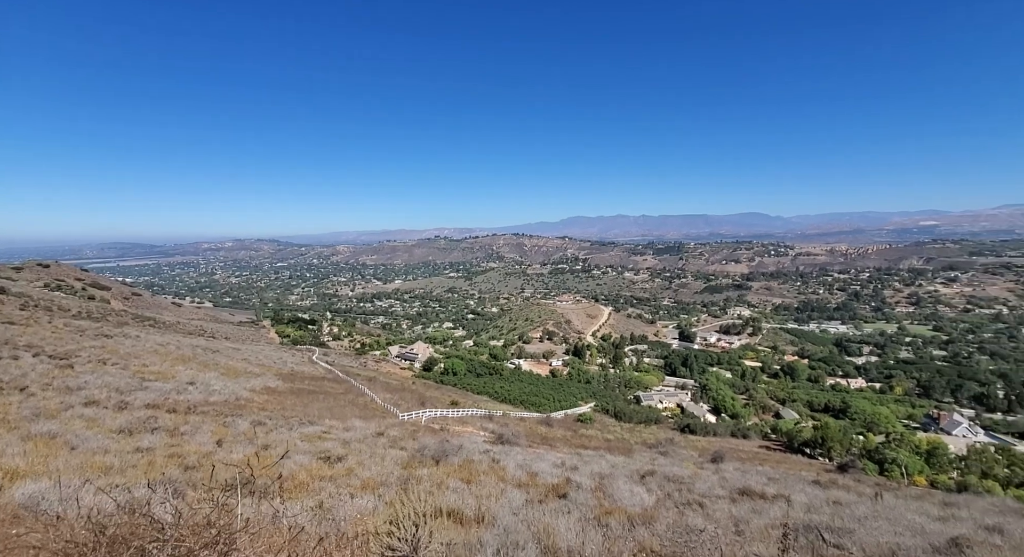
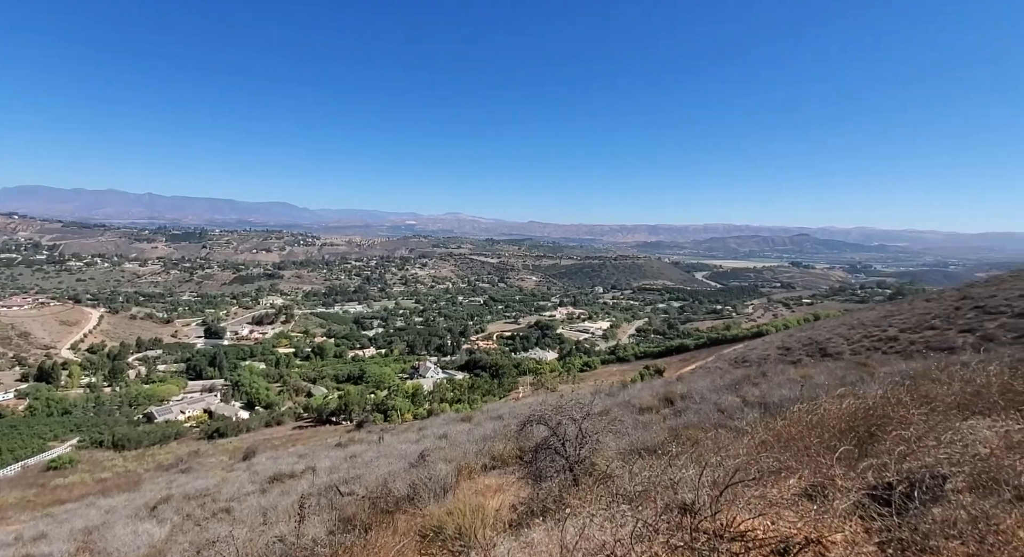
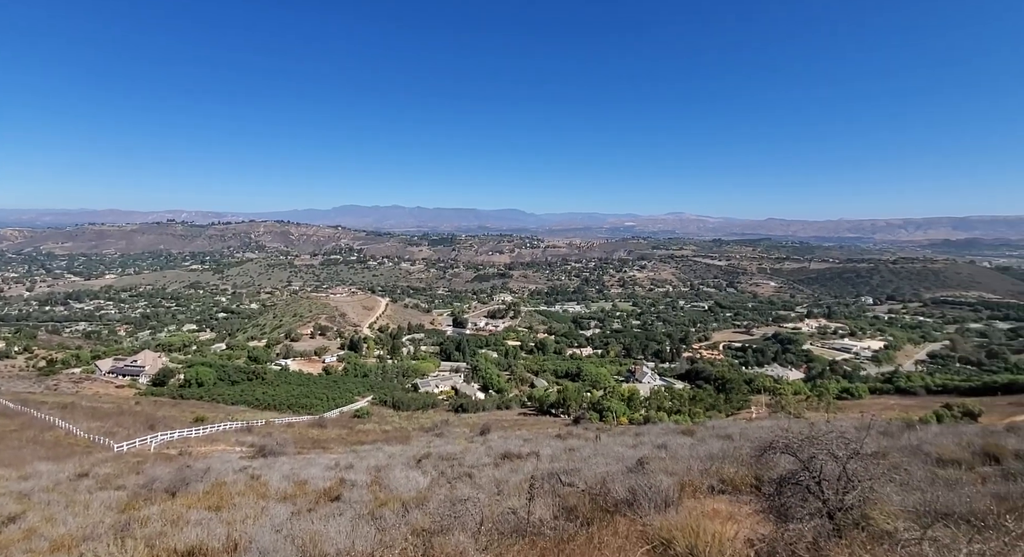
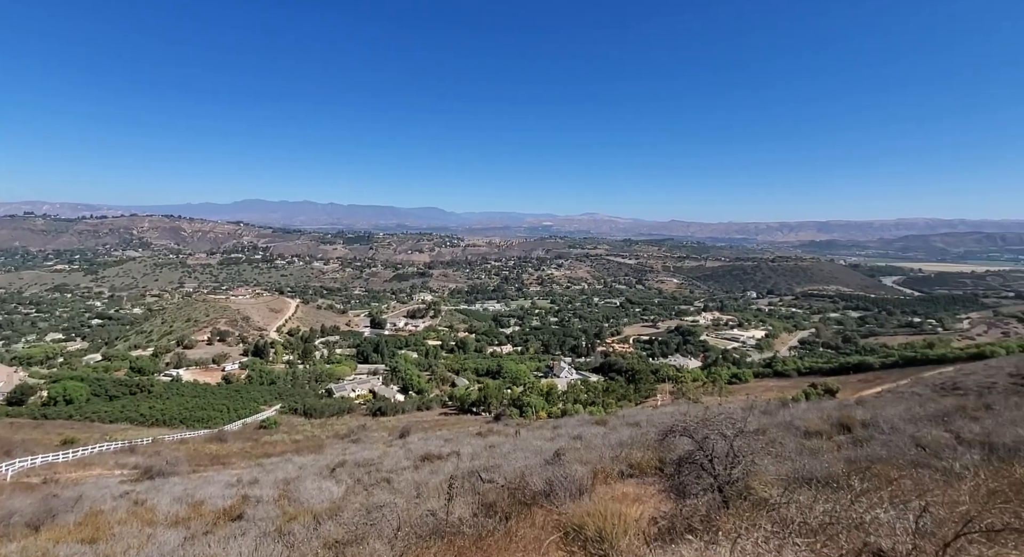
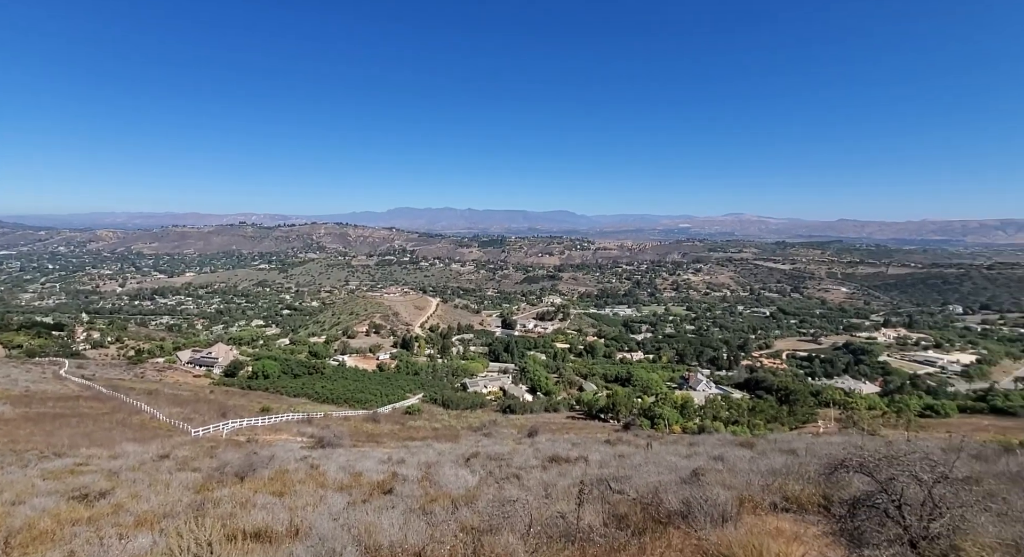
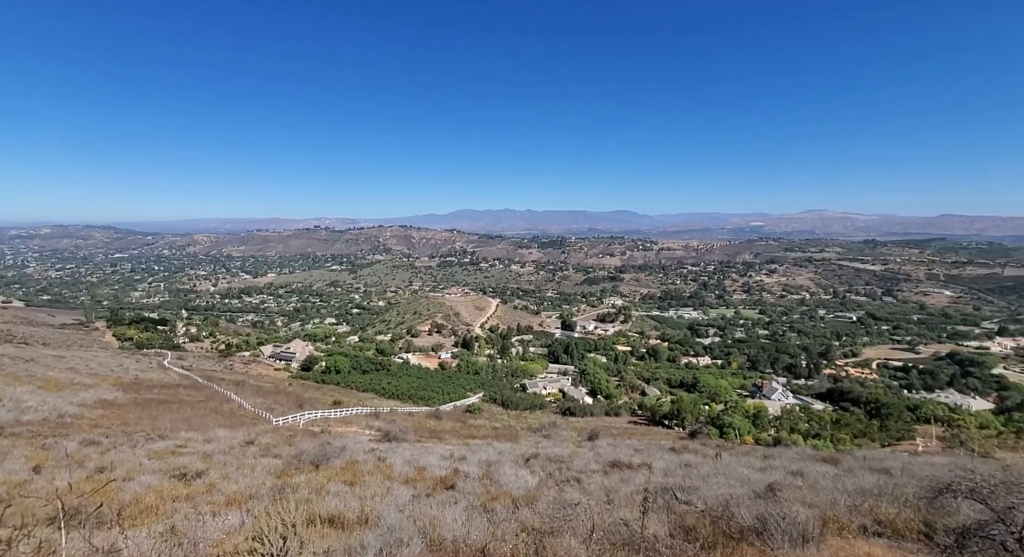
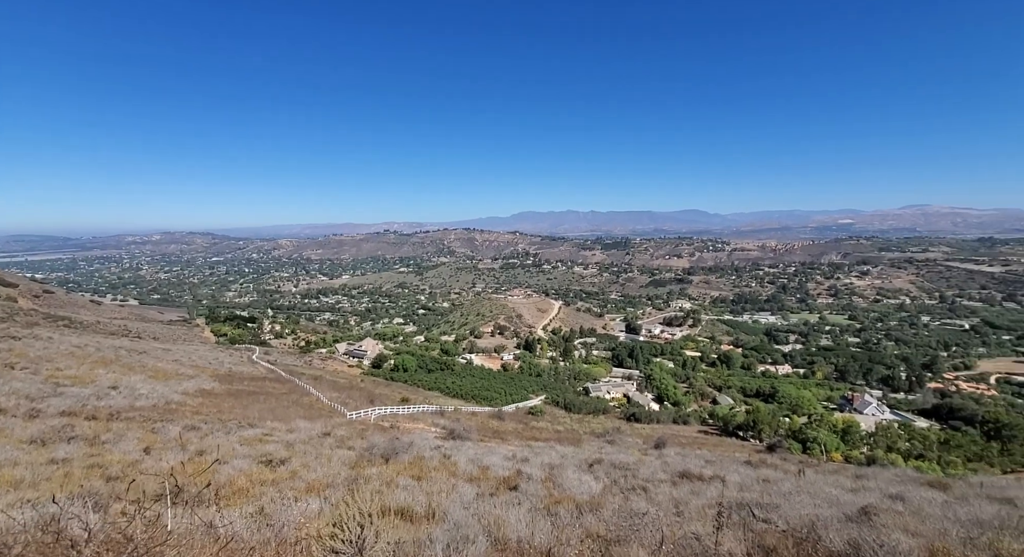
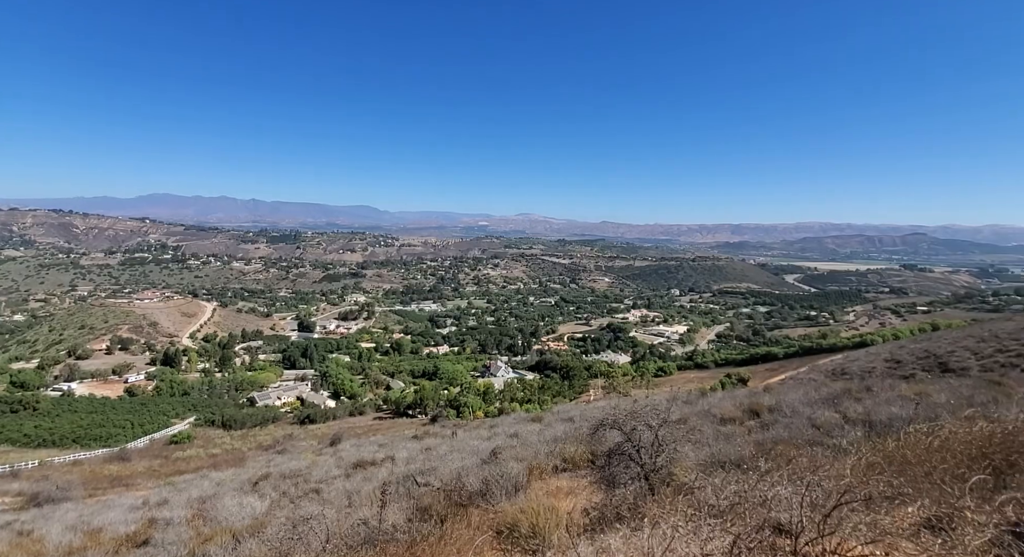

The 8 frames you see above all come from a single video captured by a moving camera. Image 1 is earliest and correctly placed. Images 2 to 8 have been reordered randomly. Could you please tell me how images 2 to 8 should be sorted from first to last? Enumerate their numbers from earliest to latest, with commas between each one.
7, 6, 5, 3, 4, 8, 2
